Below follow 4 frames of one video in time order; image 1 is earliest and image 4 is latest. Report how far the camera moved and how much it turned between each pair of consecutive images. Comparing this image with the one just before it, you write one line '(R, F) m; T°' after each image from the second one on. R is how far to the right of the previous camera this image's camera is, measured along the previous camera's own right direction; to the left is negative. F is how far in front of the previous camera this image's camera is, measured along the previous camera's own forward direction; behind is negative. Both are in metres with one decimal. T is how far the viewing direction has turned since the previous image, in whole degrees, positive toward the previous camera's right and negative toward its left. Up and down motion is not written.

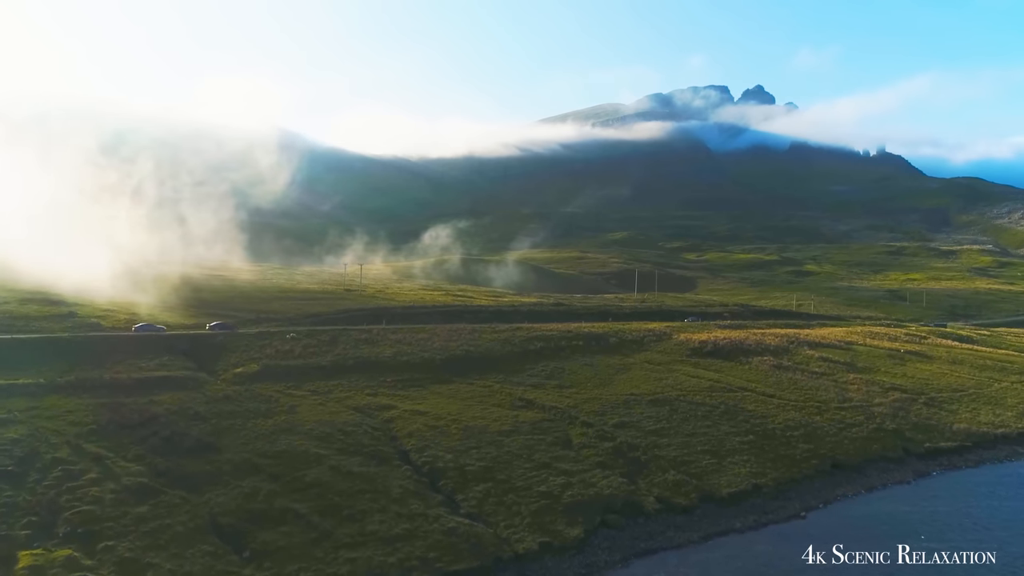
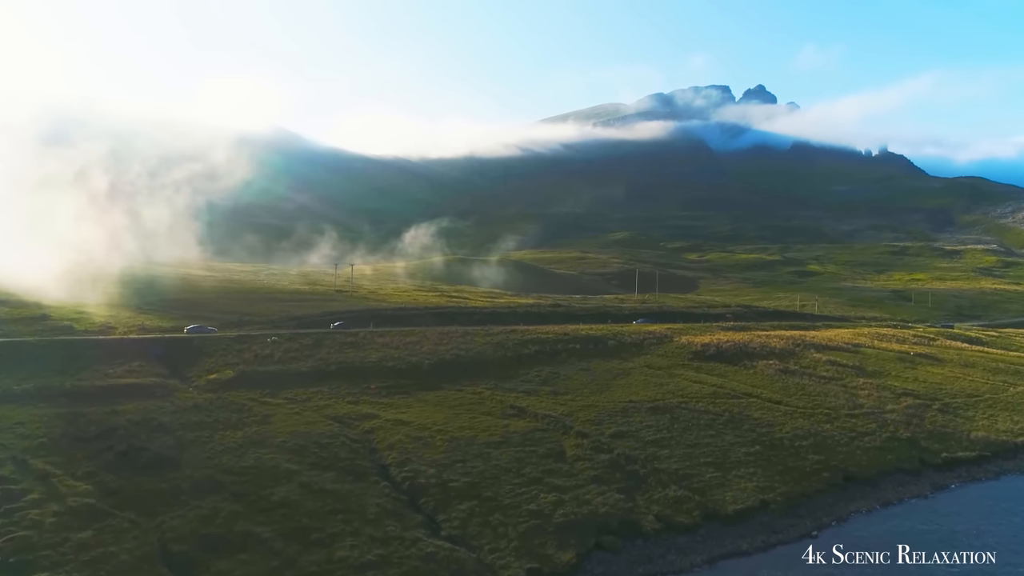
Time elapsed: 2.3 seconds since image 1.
(+1.0, +4.3) m; 0°
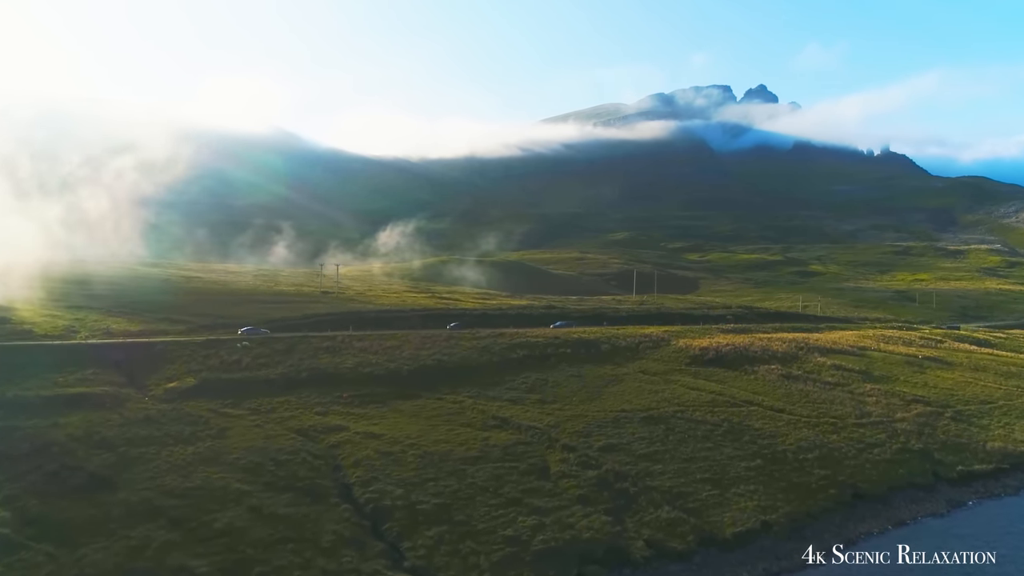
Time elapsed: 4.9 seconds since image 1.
(+1.8, +4.9) m; 0°
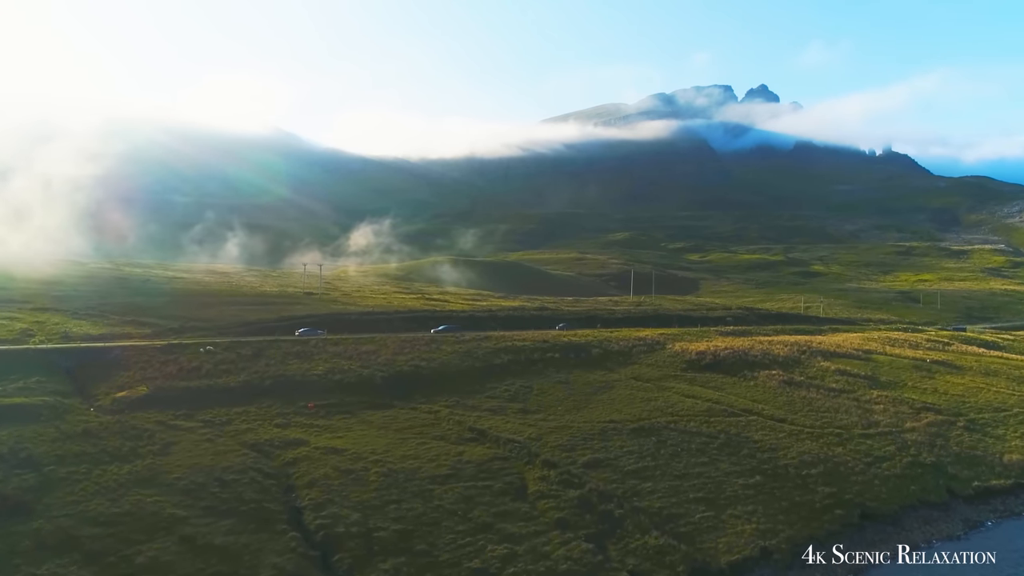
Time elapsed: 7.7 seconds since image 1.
(+2.0, +5.0) m; 0°
